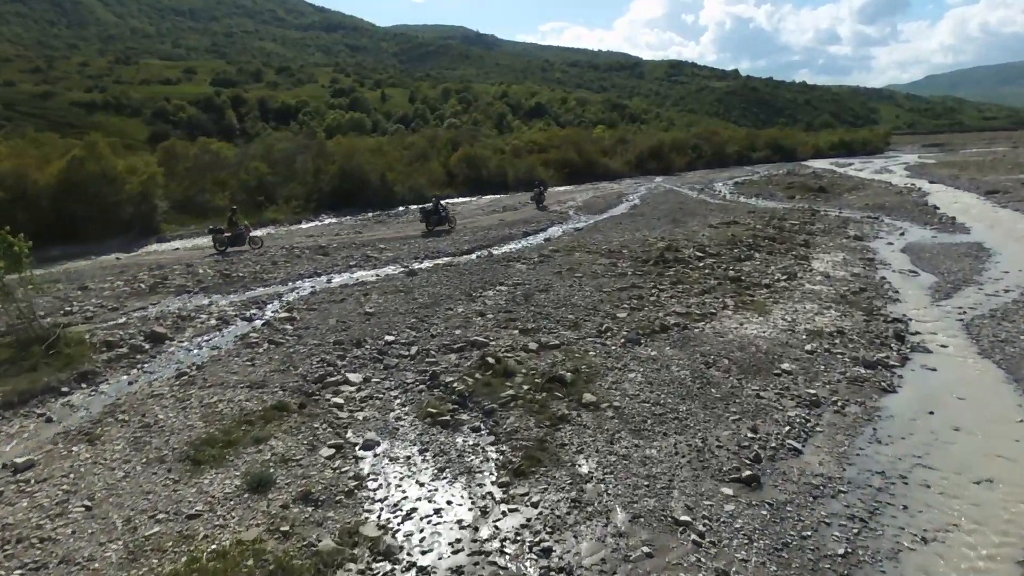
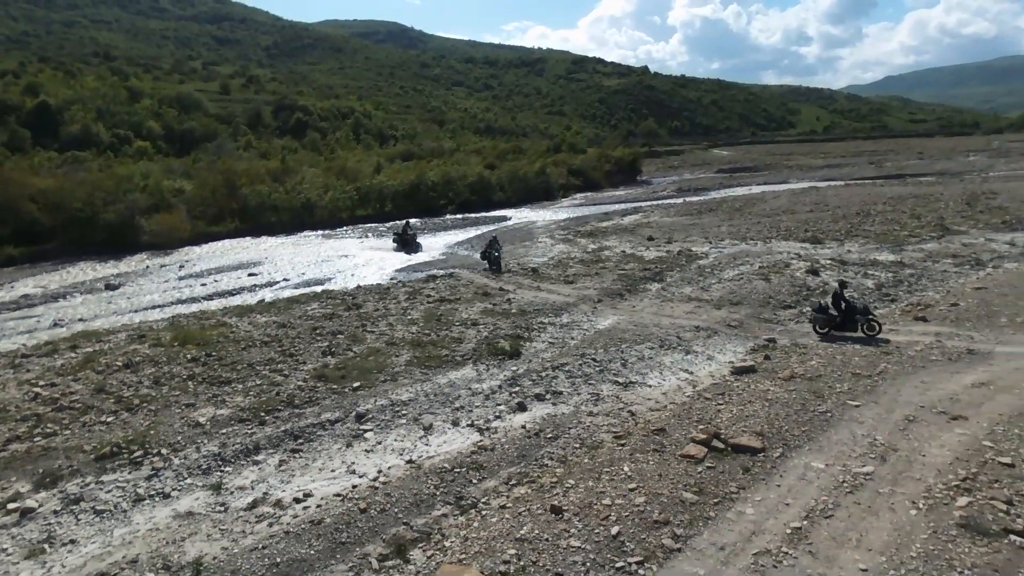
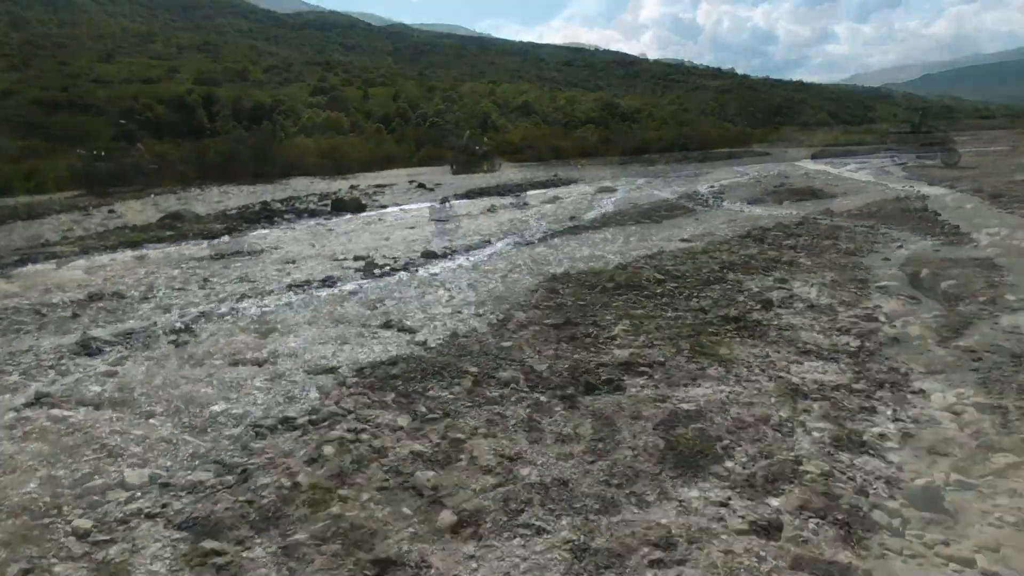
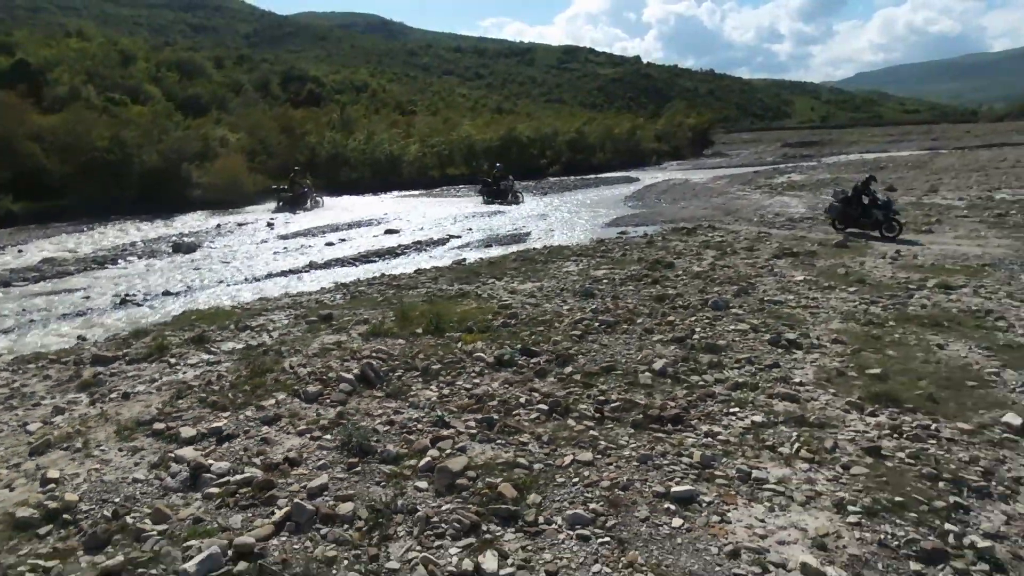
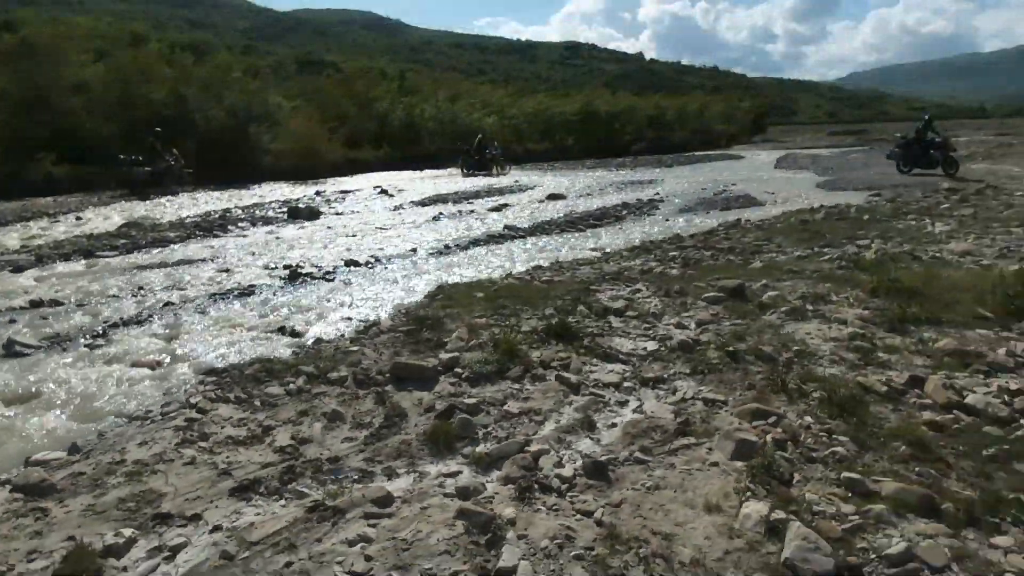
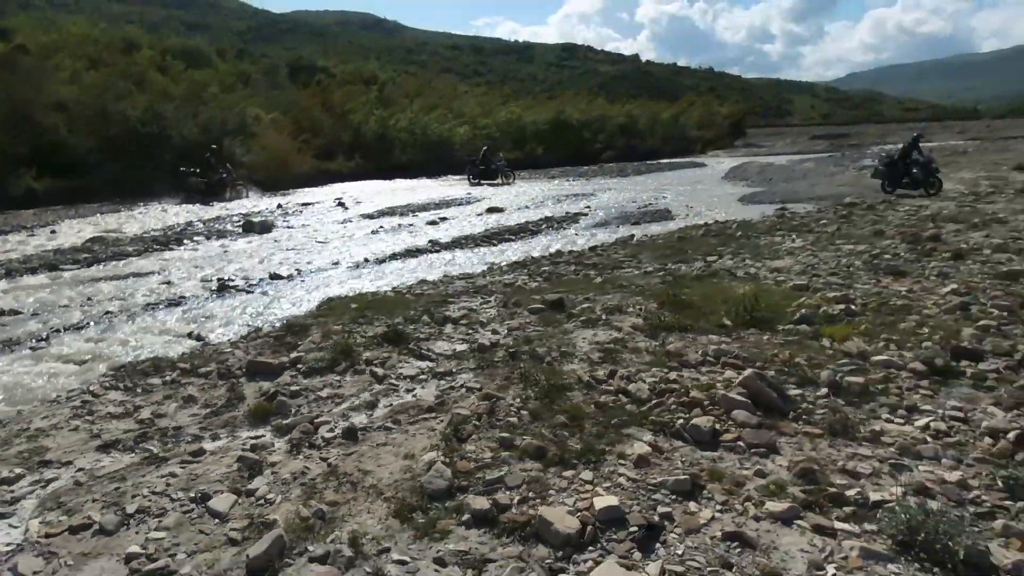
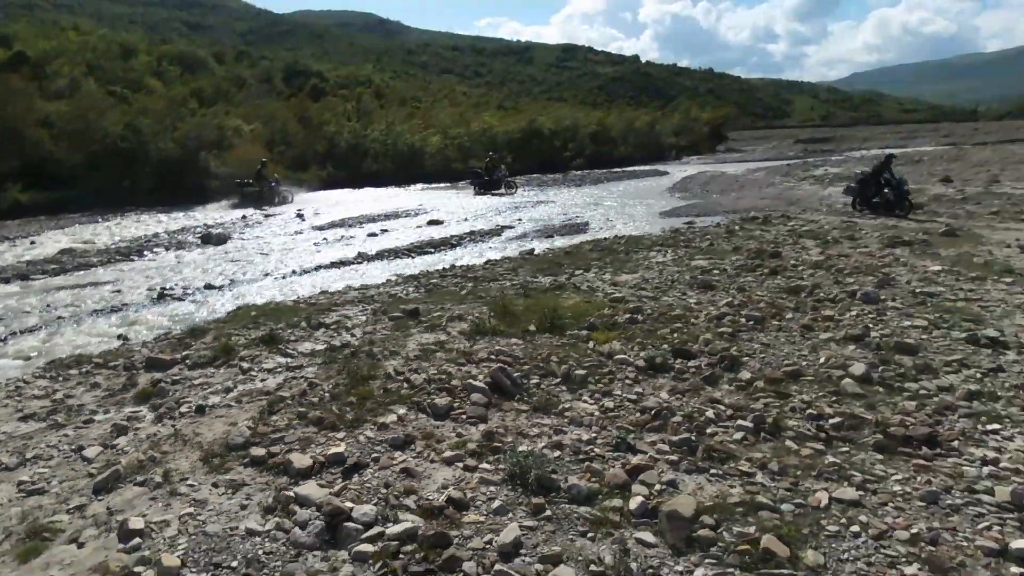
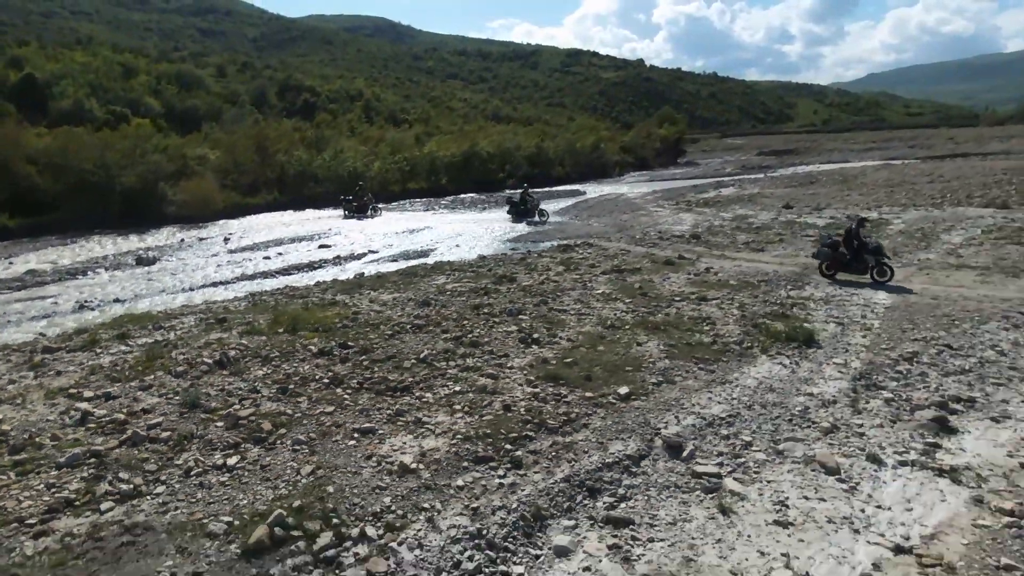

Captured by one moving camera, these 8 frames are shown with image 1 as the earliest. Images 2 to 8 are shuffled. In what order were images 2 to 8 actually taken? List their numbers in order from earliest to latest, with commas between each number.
3, 5, 6, 7, 4, 8, 2
